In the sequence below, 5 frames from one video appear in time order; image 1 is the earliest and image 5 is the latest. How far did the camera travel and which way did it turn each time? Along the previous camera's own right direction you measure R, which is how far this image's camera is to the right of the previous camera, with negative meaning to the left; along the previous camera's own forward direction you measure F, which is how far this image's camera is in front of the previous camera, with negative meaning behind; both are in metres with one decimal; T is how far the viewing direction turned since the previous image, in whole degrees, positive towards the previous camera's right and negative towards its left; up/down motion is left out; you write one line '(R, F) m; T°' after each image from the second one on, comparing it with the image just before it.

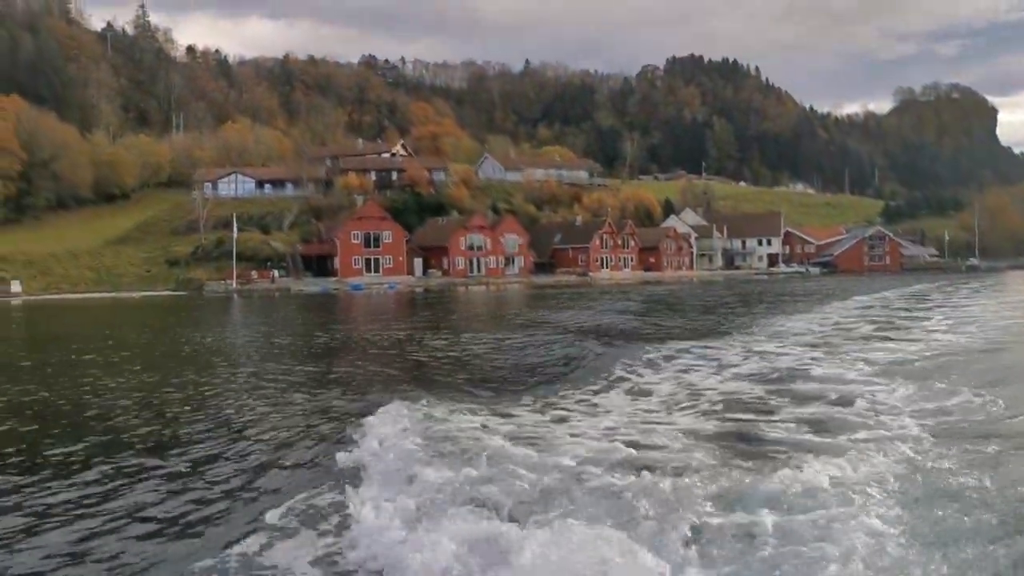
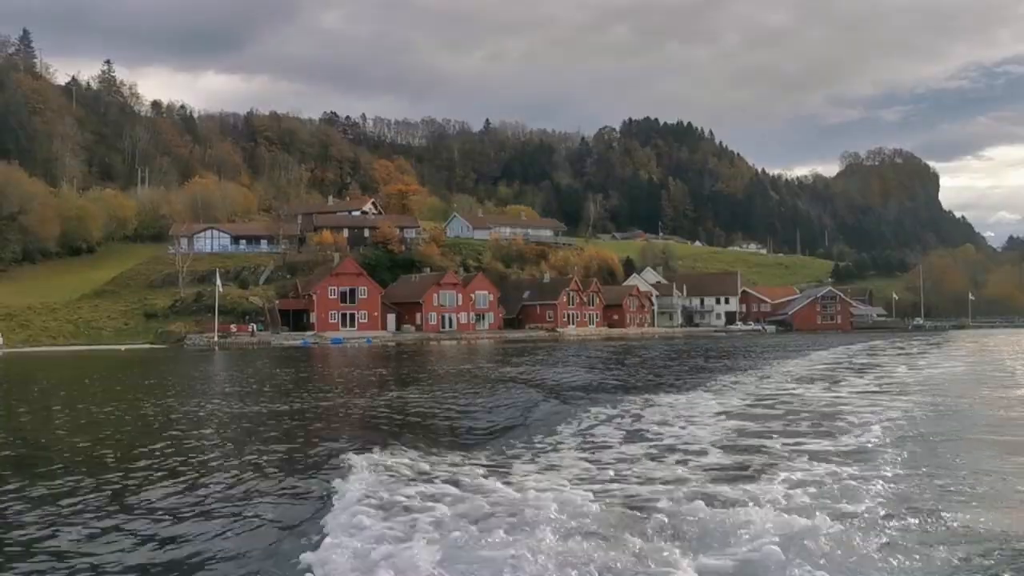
(-0.6, -1.1) m; +3°
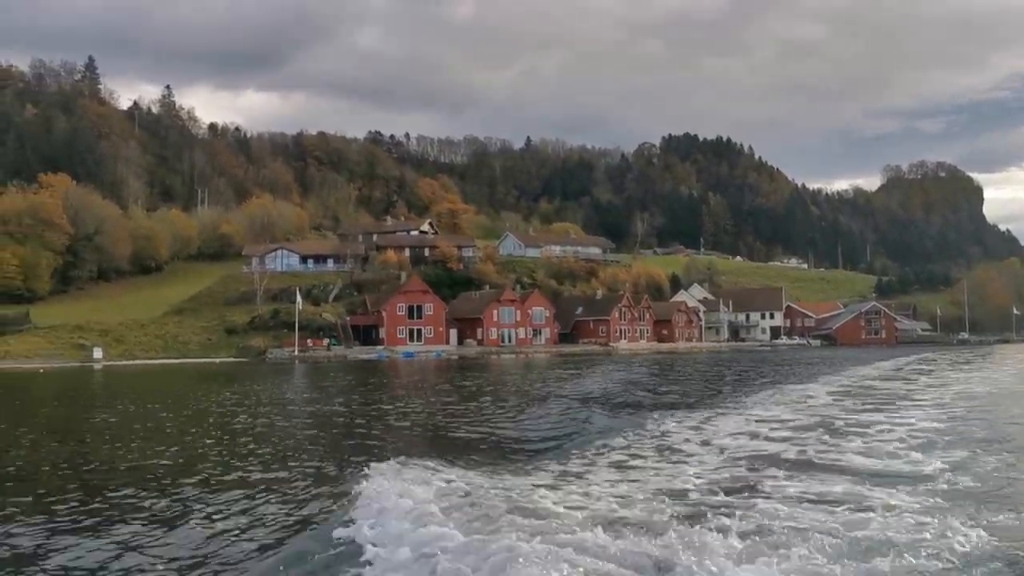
(-0.9, -1.5) m; -2°
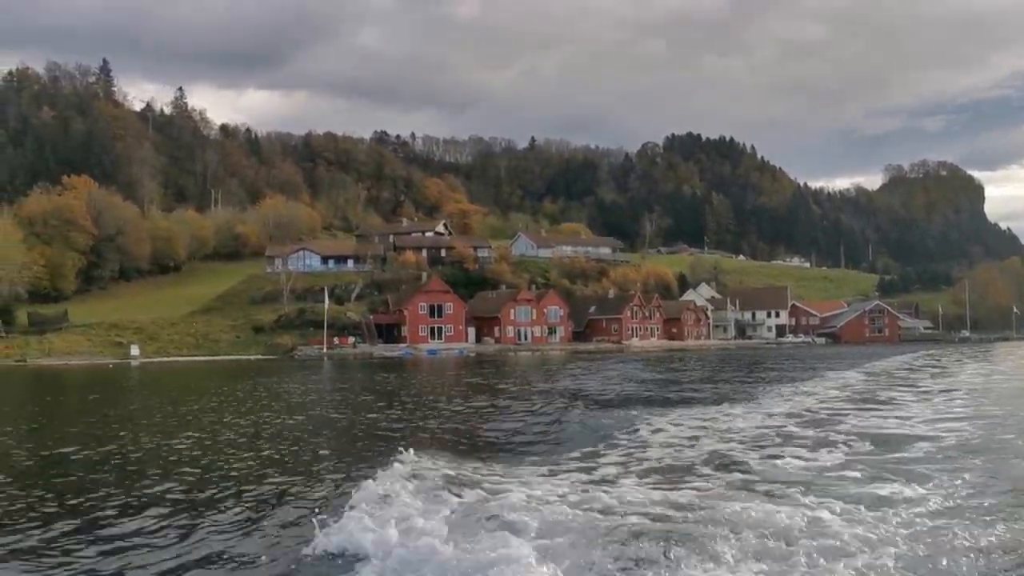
(-0.6, -1.2) m; 0°
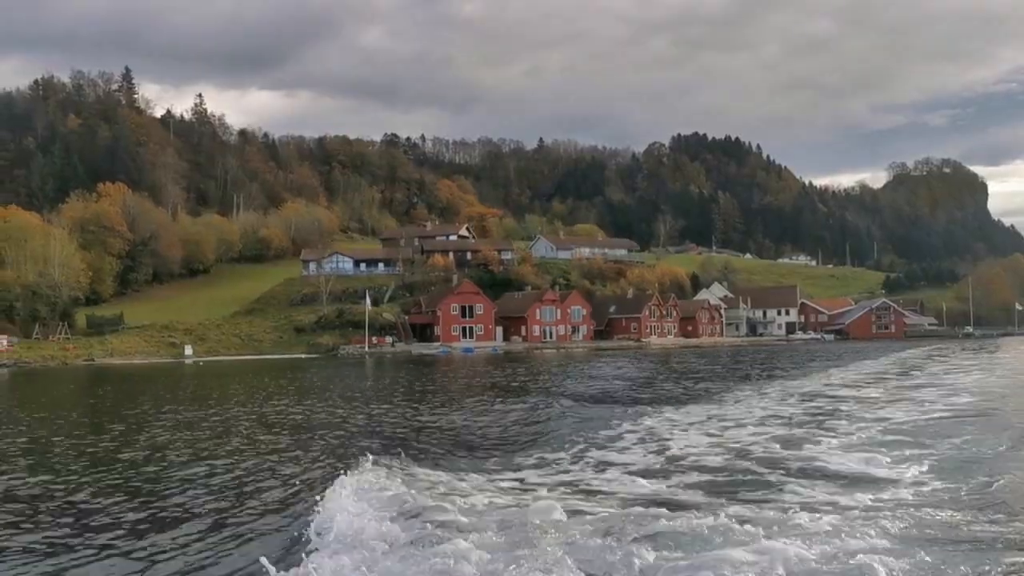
(-1.0, -1.8) m; 0°
